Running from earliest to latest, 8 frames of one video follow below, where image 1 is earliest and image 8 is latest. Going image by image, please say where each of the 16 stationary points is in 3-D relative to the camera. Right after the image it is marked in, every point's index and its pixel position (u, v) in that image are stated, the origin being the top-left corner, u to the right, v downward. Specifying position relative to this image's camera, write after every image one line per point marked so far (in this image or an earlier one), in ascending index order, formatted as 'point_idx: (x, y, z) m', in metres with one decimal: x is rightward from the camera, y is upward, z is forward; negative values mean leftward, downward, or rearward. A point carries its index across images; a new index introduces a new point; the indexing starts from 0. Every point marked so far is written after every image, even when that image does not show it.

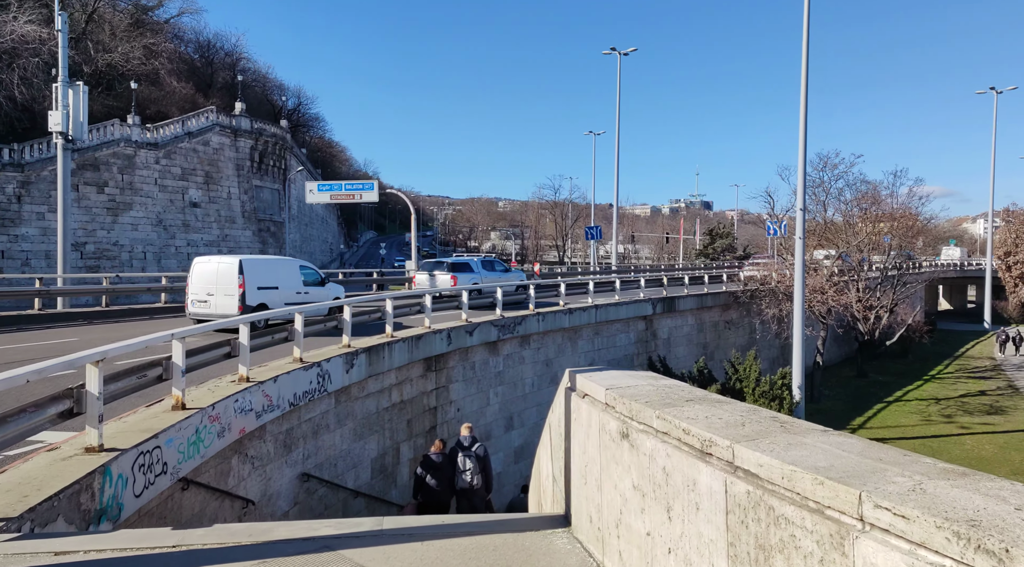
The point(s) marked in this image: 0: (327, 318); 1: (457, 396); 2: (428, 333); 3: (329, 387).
0: (-2.2, -0.4, +10.0) m
1: (-0.9, -1.8, +13.8) m
2: (-1.2, -0.7, +12.4) m
3: (-2.0, -1.2, +9.4) m
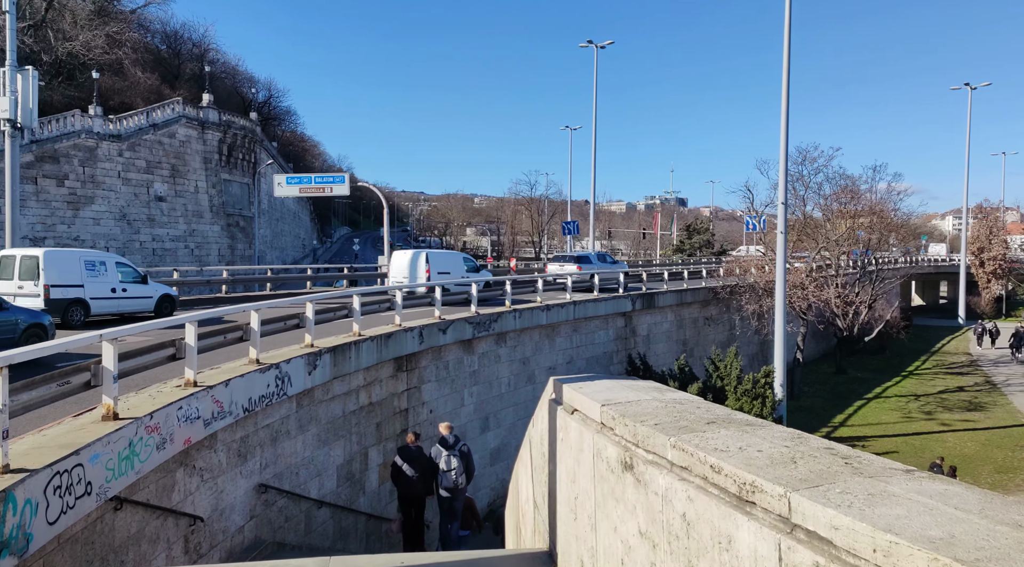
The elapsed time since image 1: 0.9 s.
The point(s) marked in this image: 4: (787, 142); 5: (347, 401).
0: (-2.4, -0.4, +9.3) m
1: (-1.3, -1.8, +13.2) m
2: (-1.6, -0.7, +11.7) m
3: (-2.3, -1.1, +8.7) m
4: (+6.3, +3.2, +19.5) m
5: (-2.0, -1.5, +10.5) m
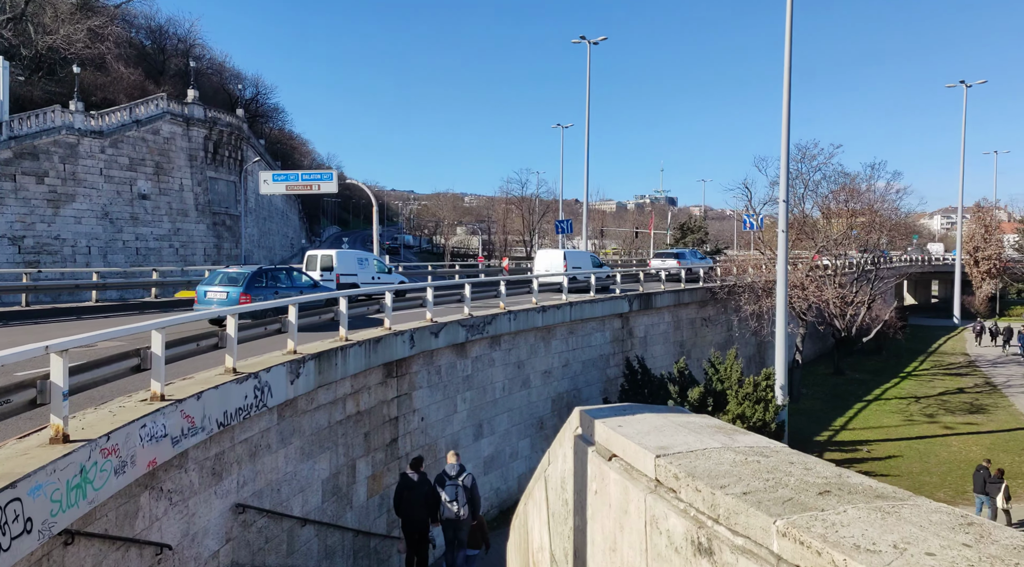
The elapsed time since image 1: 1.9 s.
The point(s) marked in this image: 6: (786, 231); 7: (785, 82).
0: (-2.5, -0.4, +8.7) m
1: (-1.3, -1.8, +12.5) m
2: (-1.6, -0.7, +11.1) m
3: (-2.3, -1.1, +8.0) m
4: (+6.1, +3.2, +18.9) m
5: (-2.1, -1.5, +9.9) m
6: (+6.3, +1.2, +19.6) m
7: (+6.0, +4.5, +18.7) m
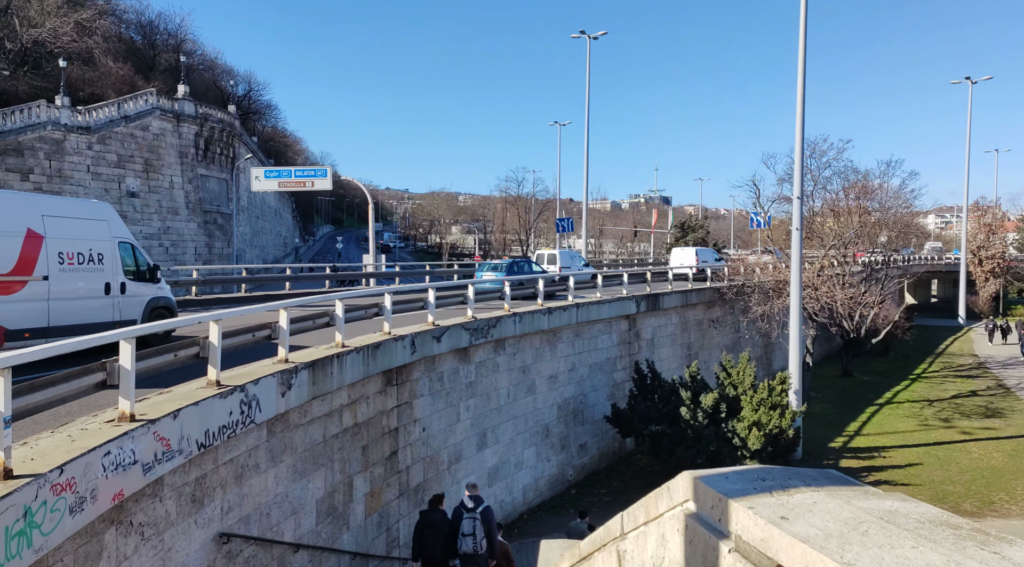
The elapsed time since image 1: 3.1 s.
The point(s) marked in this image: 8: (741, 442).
0: (-2.3, -0.4, +7.8) m
1: (-1.2, -1.8, +11.7) m
2: (-1.5, -0.7, +10.2) m
3: (-2.2, -1.1, +7.2) m
4: (+6.2, +3.2, +18.1) m
5: (-1.9, -1.5, +9.0) m
6: (+6.4, +1.2, +18.8) m
7: (+6.0, +4.5, +17.9) m
8: (+4.2, -2.9, +15.4) m
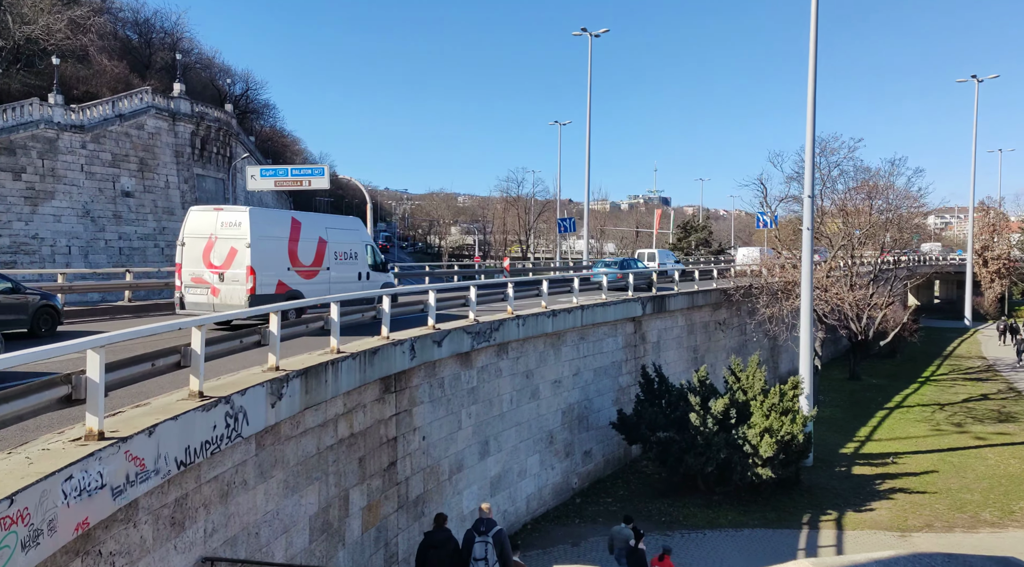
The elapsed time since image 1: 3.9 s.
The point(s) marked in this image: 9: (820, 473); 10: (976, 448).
0: (-2.3, -0.4, +7.3) m
1: (-1.2, -1.8, +11.1) m
2: (-1.4, -0.7, +9.7) m
3: (-2.1, -1.2, +6.6) m
4: (+6.3, +3.2, +17.6) m
5: (-1.9, -1.5, +8.5) m
6: (+6.4, +1.2, +18.3) m
7: (+6.1, +4.4, +17.4) m
8: (+4.2, -2.9, +14.8) m
9: (+6.2, -3.8, +17.2) m
10: (+10.3, -3.7, +18.9) m
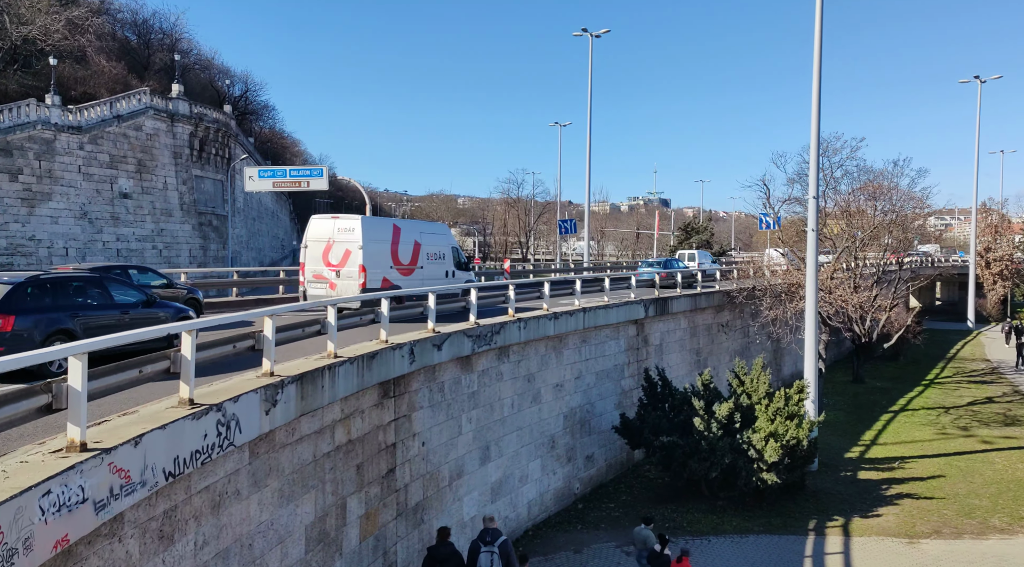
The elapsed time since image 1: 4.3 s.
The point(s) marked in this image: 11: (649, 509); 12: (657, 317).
0: (-2.3, -0.4, +7.0) m
1: (-1.2, -1.8, +10.9) m
2: (-1.4, -0.7, +9.5) m
3: (-2.1, -1.2, +6.4) m
4: (+6.3, +3.2, +17.3) m
5: (-1.9, -1.5, +8.2) m
6: (+6.4, +1.1, +18.0) m
7: (+6.1, +4.4, +17.2) m
8: (+4.2, -2.9, +14.6) m
9: (+6.2, -3.9, +17.0) m
10: (+10.3, -3.7, +18.7) m
11: (+2.5, -4.1, +15.3) m
12: (+3.2, -0.7, +18.7) m
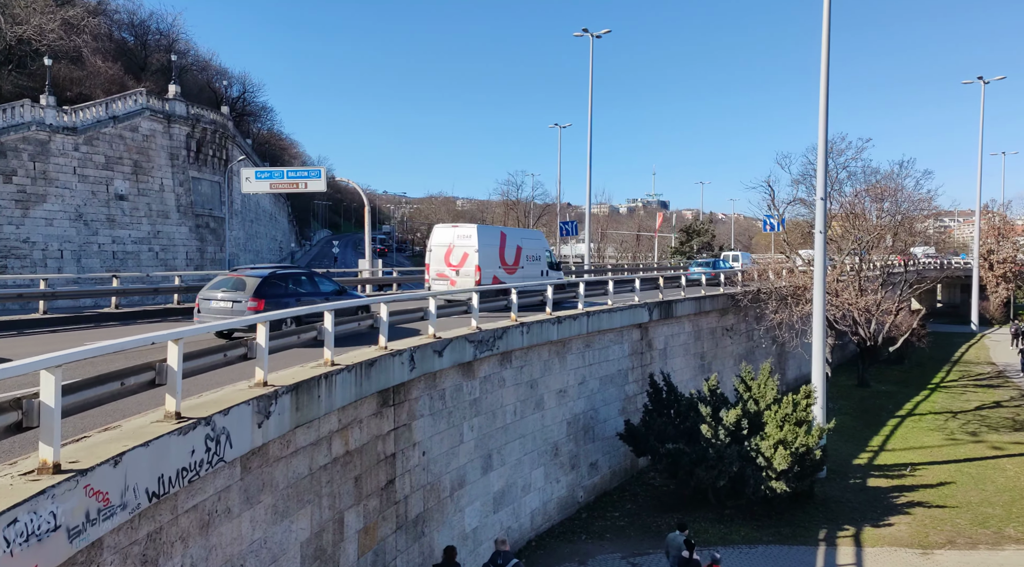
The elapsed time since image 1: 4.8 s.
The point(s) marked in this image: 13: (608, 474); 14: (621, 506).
0: (-2.2, -0.5, +6.7) m
1: (-1.1, -1.9, +10.5) m
2: (-1.4, -0.8, +9.1) m
3: (-2.0, -1.2, +6.0) m
4: (+6.3, +3.1, +17.0) m
5: (-1.8, -1.6, +7.9) m
6: (+6.5, +1.1, +17.7) m
7: (+6.1, +4.3, +16.8) m
8: (+4.3, -3.0, +14.2) m
9: (+6.3, -3.9, +16.6) m
10: (+10.4, -3.8, +18.3) m
11: (+2.5, -4.1, +14.9) m
12: (+3.2, -0.8, +18.3) m
13: (+1.8, -3.7, +16.3) m
14: (+2.0, -4.1, +15.5) m
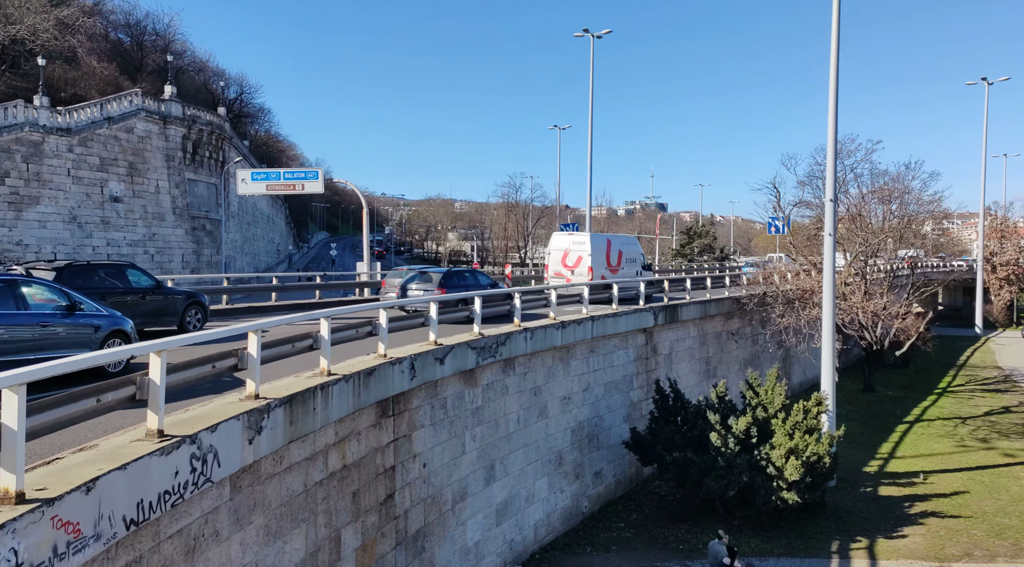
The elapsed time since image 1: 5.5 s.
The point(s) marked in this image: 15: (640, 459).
0: (-2.1, -0.5, +6.2) m
1: (-1.1, -1.9, +10.1) m
2: (-1.3, -0.8, +8.7) m
3: (-2.0, -1.3, +5.6) m
4: (+6.4, +3.0, +16.6) m
5: (-1.8, -1.6, +7.4) m
6: (+6.5, +1.0, +17.3) m
7: (+6.2, +4.3, +16.4) m
8: (+4.3, -3.1, +13.8) m
9: (+6.3, -4.0, +16.2) m
10: (+10.4, -3.9, +17.9) m
11: (+2.5, -4.2, +14.5) m
12: (+3.3, -0.9, +17.9) m
13: (+1.9, -3.7, +15.9) m
14: (+2.0, -4.1, +15.1) m
15: (+2.3, -3.1, +15.3) m
